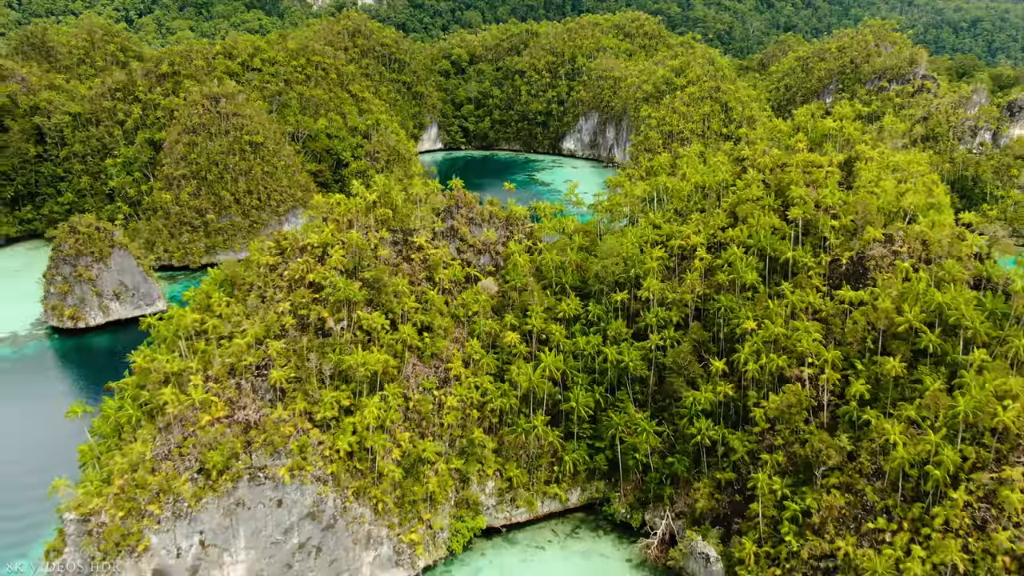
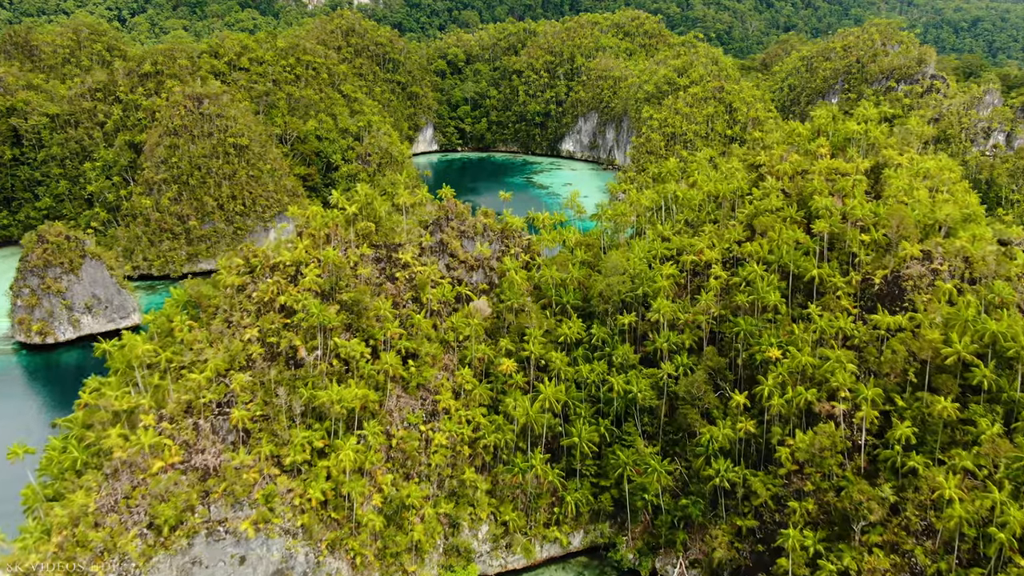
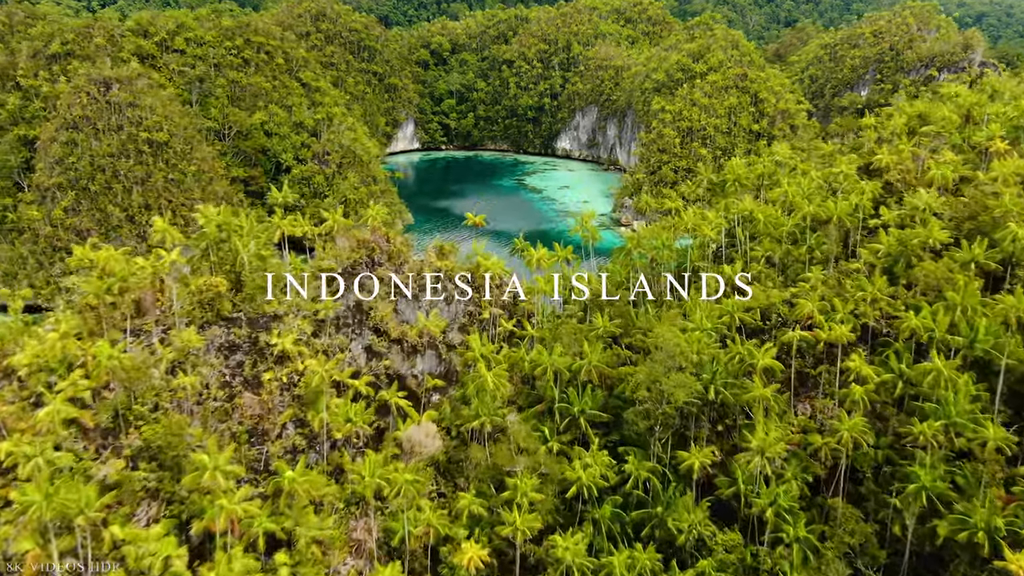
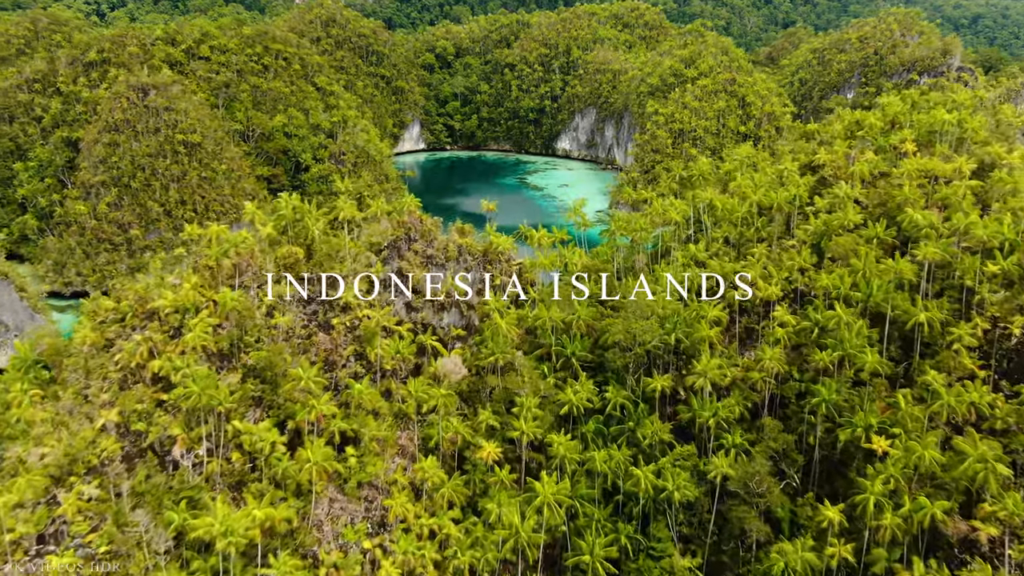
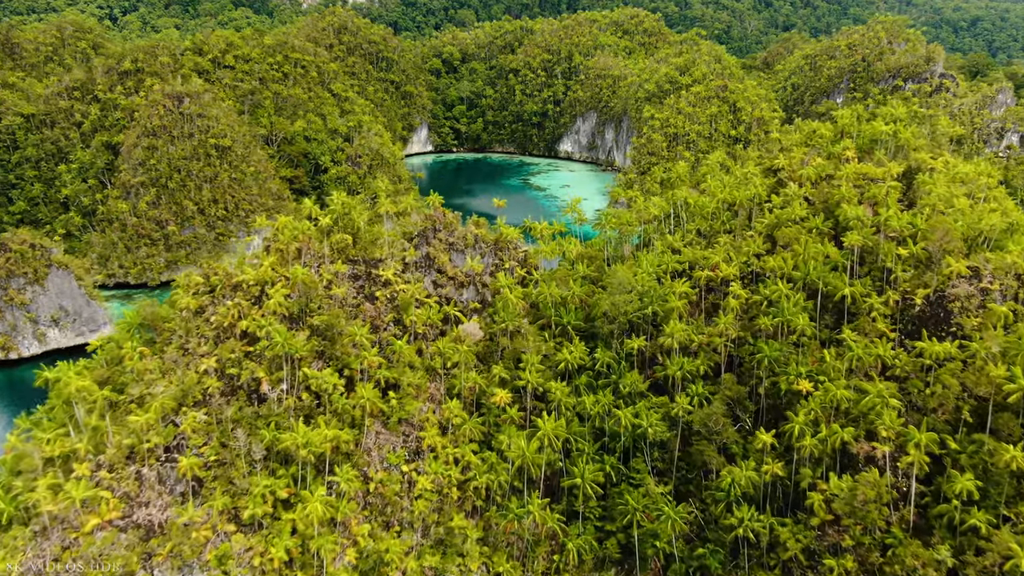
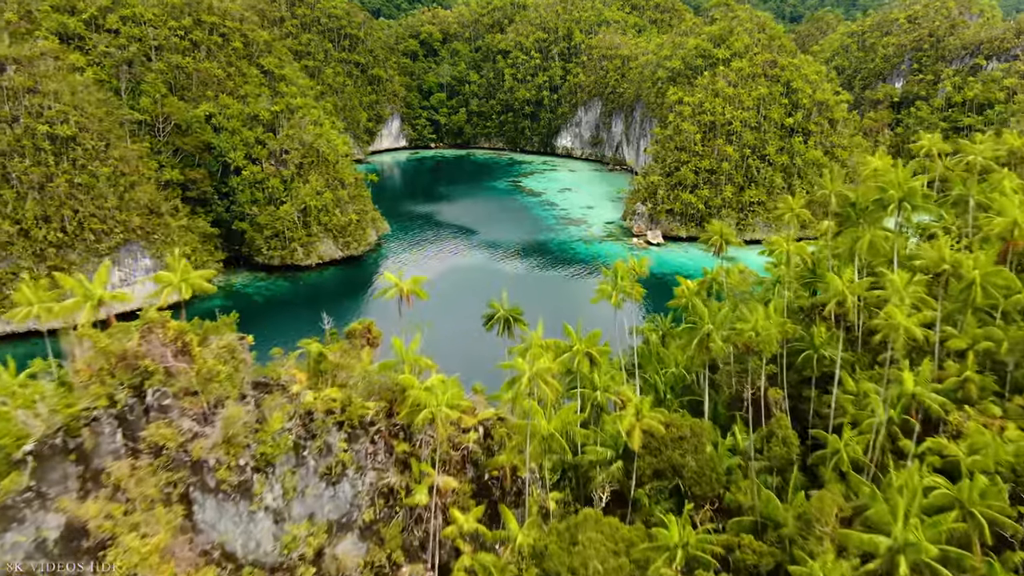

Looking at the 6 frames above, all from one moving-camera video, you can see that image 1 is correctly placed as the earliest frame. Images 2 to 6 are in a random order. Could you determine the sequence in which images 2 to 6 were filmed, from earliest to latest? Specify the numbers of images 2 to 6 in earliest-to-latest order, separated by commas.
2, 5, 4, 3, 6
